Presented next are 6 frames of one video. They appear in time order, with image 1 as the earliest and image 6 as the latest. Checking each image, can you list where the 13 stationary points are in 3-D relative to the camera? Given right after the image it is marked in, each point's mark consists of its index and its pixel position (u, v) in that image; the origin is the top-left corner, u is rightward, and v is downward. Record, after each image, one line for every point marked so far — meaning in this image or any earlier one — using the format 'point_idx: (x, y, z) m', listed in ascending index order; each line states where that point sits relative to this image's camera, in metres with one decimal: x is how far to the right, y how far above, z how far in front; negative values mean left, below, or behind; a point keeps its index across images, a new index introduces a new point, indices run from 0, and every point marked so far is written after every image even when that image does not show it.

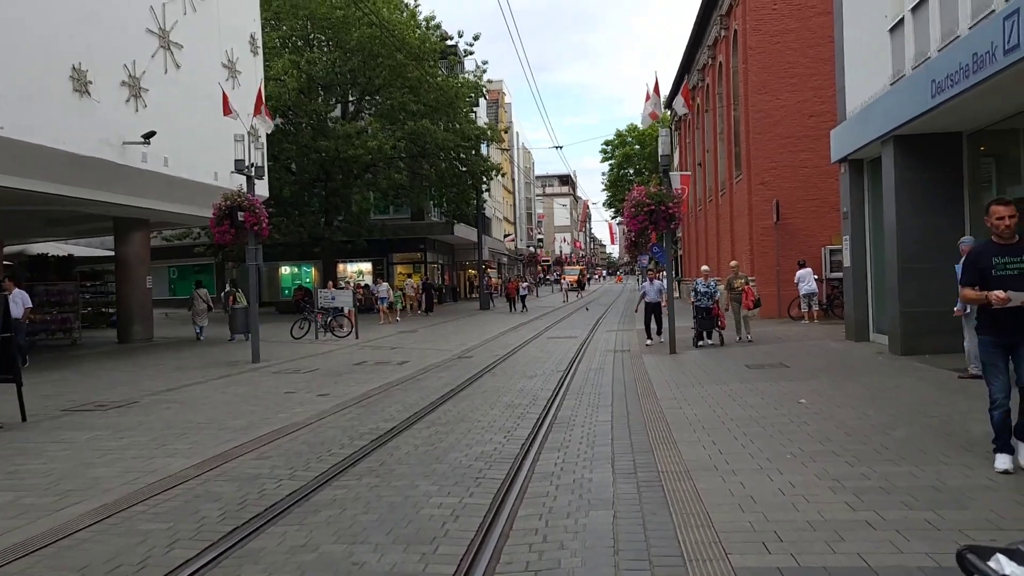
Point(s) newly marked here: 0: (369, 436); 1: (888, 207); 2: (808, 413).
0: (-1.4, -1.5, +8.3) m
1: (+6.0, +1.3, +13.3) m
2: (+2.9, -1.3, +8.3) m
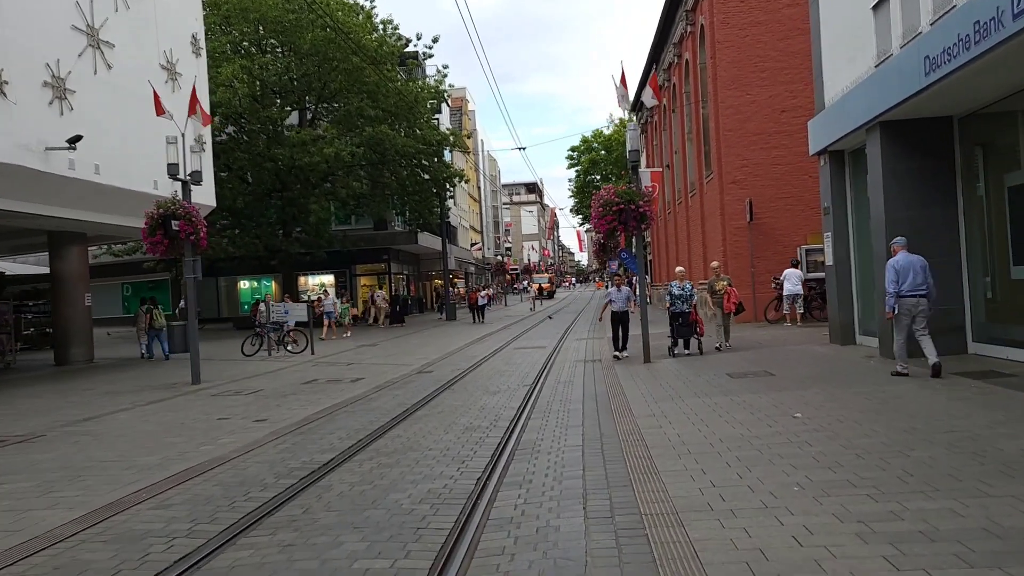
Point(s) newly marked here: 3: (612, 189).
0: (-1.8, -1.6, +7.0) m
1: (+5.3, +1.3, +12.3) m
2: (+2.6, -1.2, +7.2) m
3: (+1.8, +1.8, +15.3) m
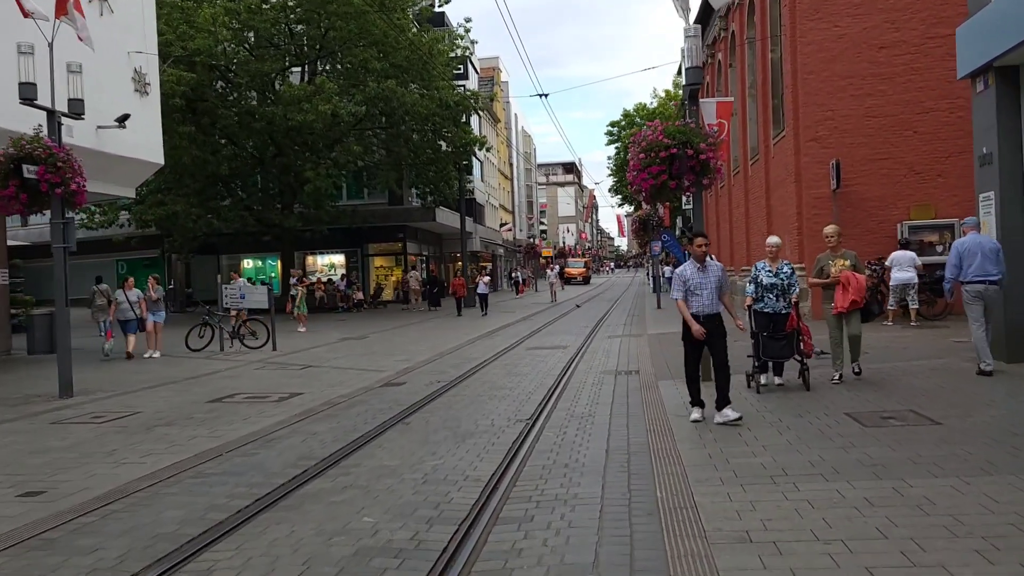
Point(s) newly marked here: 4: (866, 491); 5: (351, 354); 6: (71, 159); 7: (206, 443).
0: (-2.2, -1.4, +2.5) m
1: (+5.2, +1.4, +7.4) m
2: (+2.2, -1.2, +2.5) m
3: (+1.8, +2.0, +10.5) m
4: (+2.1, -1.2, +4.9) m
5: (-3.1, -1.3, +16.3) m
6: (-5.6, +1.6, +10.7) m
7: (-2.9, -1.4, +7.7) m
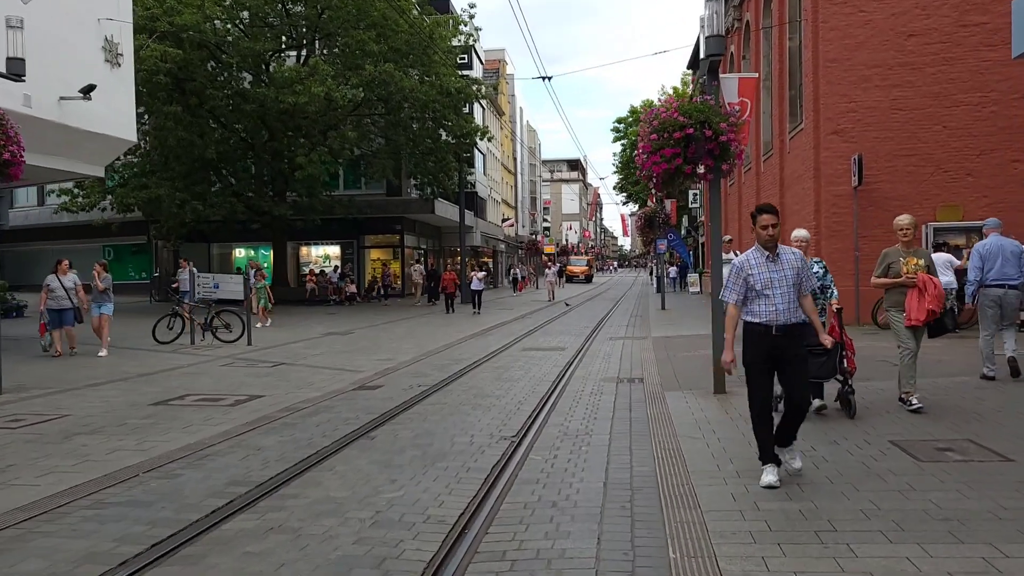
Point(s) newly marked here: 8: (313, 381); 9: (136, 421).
0: (-2.4, -1.4, +1.3) m
1: (+5.1, +1.3, +6.1) m
2: (+2.0, -1.2, +1.2) m
3: (+1.8, +2.1, +9.2) m
4: (+1.9, -1.2, +3.7) m
5: (-3.3, -1.1, +15.1) m
6: (-5.7, +1.8, +9.5) m
7: (-3.0, -1.3, +6.5) m
8: (-2.7, -1.2, +11.3) m
9: (-3.6, -1.3, +8.0) m
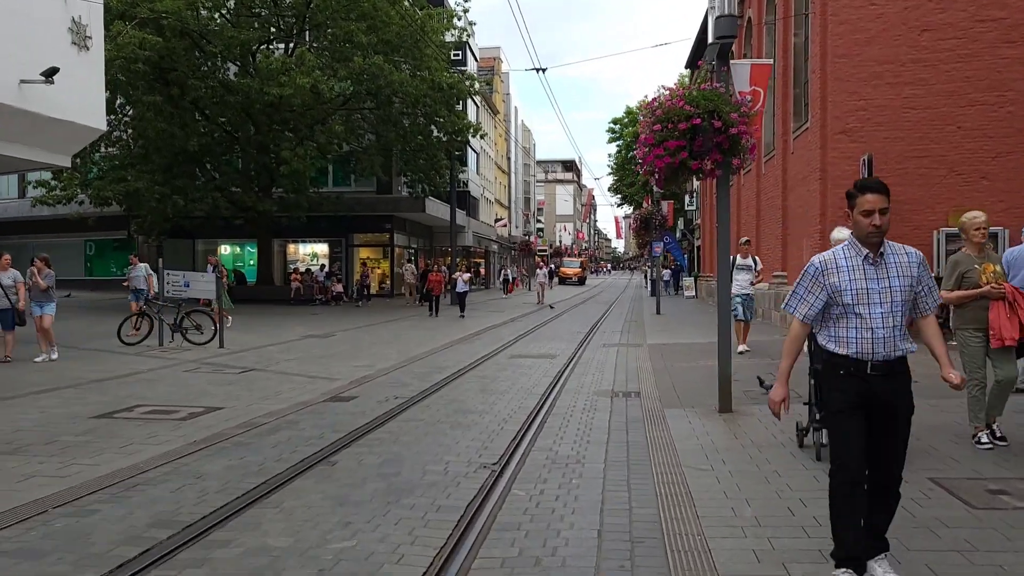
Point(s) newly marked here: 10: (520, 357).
0: (-2.5, -1.4, +0.3) m
1: (+5.0, +1.2, +5.3) m
2: (+1.9, -1.3, +0.4) m
3: (+1.7, +2.0, +8.3) m
4: (+1.8, -1.3, +2.8) m
5: (-3.5, -1.1, +14.2) m
6: (-5.8, +1.8, +8.5) m
7: (-3.1, -1.3, +5.6) m
8: (-2.9, -1.3, +10.4) m
9: (-3.8, -1.3, +7.1) m
10: (+0.1, -1.1, +13.9) m
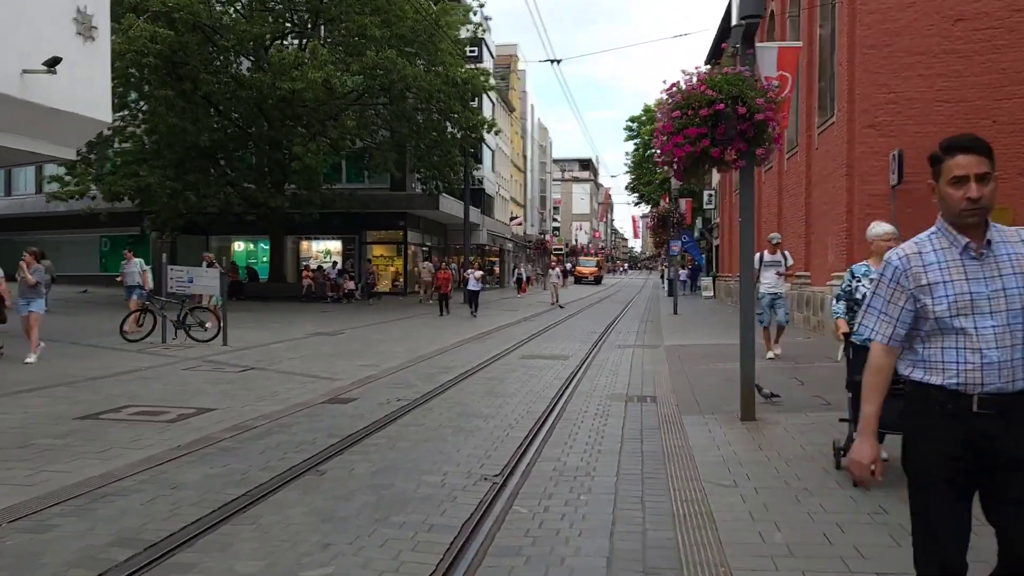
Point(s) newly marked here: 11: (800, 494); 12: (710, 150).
0: (-2.5, -1.3, -0.1) m
1: (+5.1, +1.2, +4.7) m
2: (+1.8, -1.3, -0.2) m
3: (+1.8, +2.0, +7.8) m
4: (+1.8, -1.3, +2.3) m
5: (-3.3, -1.1, +13.7) m
6: (-5.7, +1.9, +8.1) m
7: (-3.1, -1.3, +5.1) m
8: (-2.7, -1.2, +9.9) m
9: (-3.7, -1.2, +6.6) m
10: (+0.3, -1.1, +13.4) m
11: (+1.8, -1.2, +5.2) m
12: (+1.8, +1.3, +7.7) m
